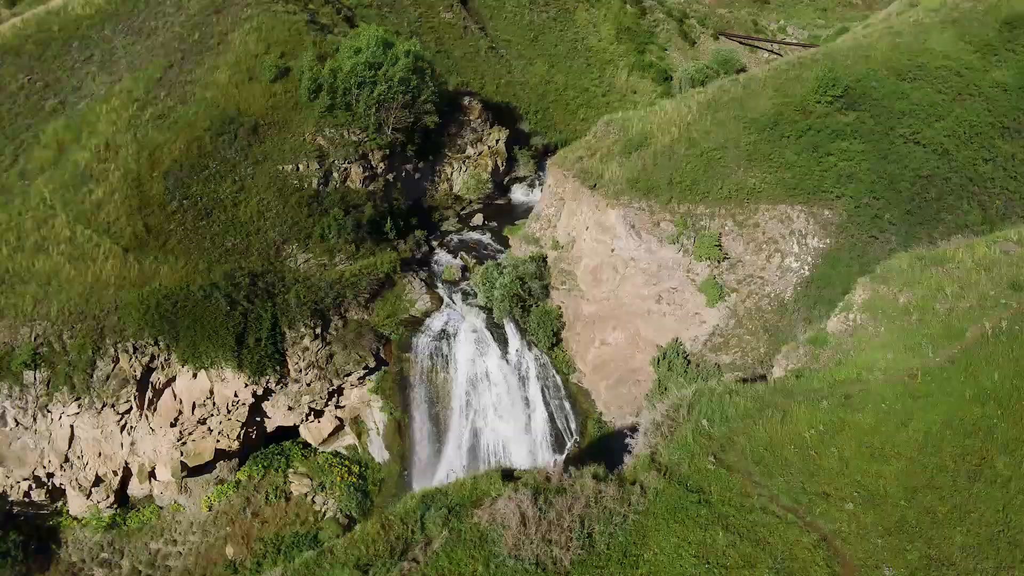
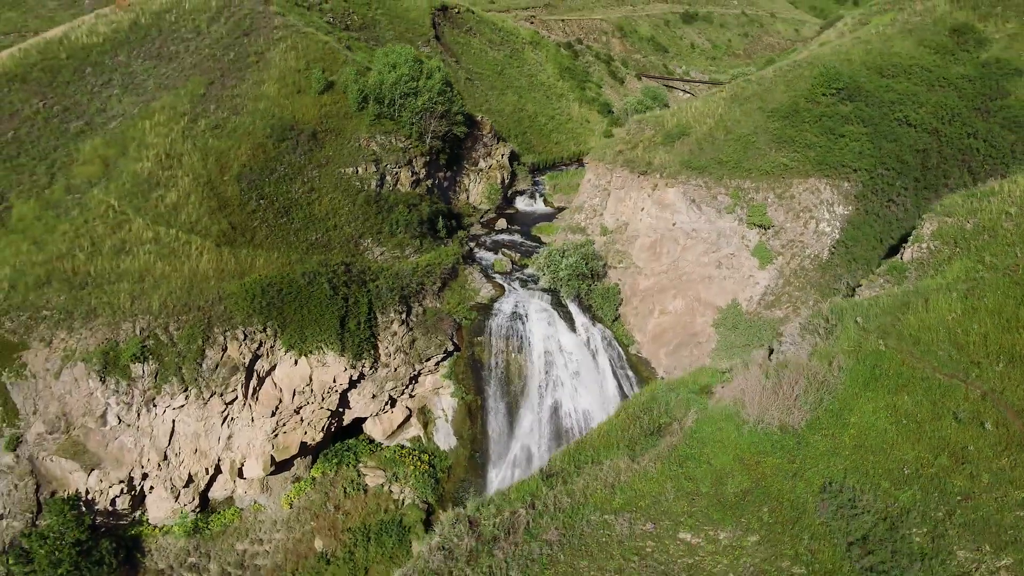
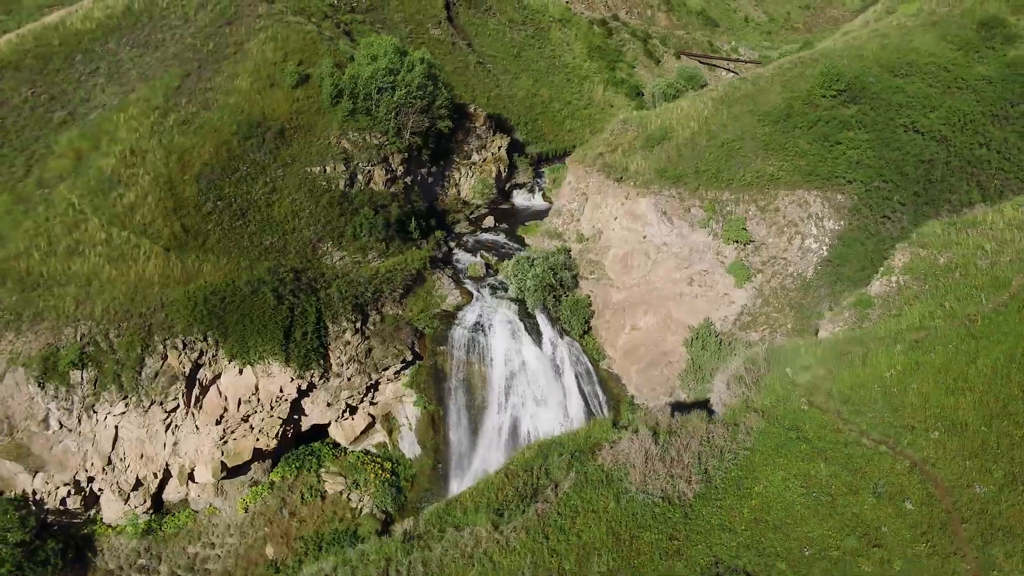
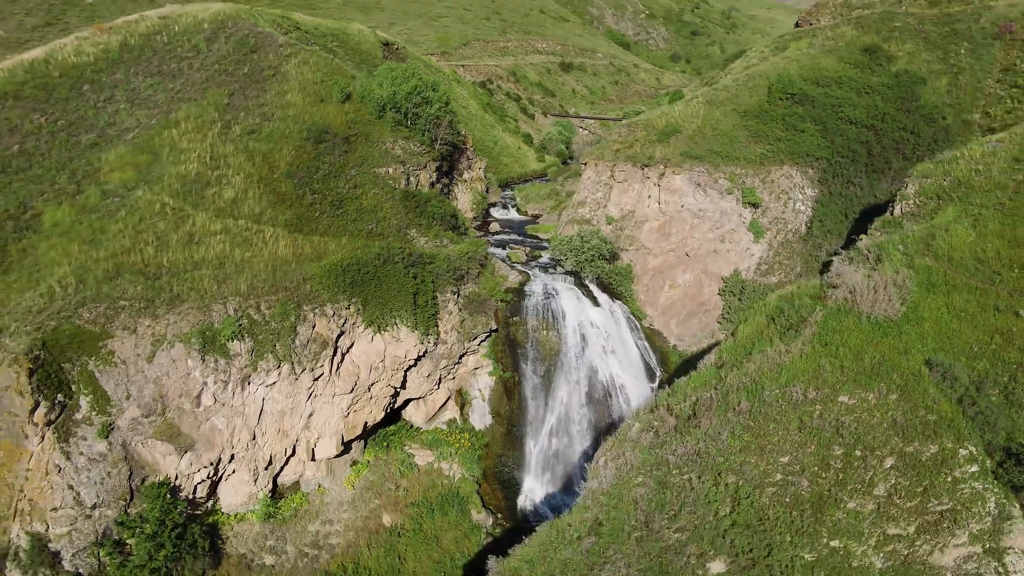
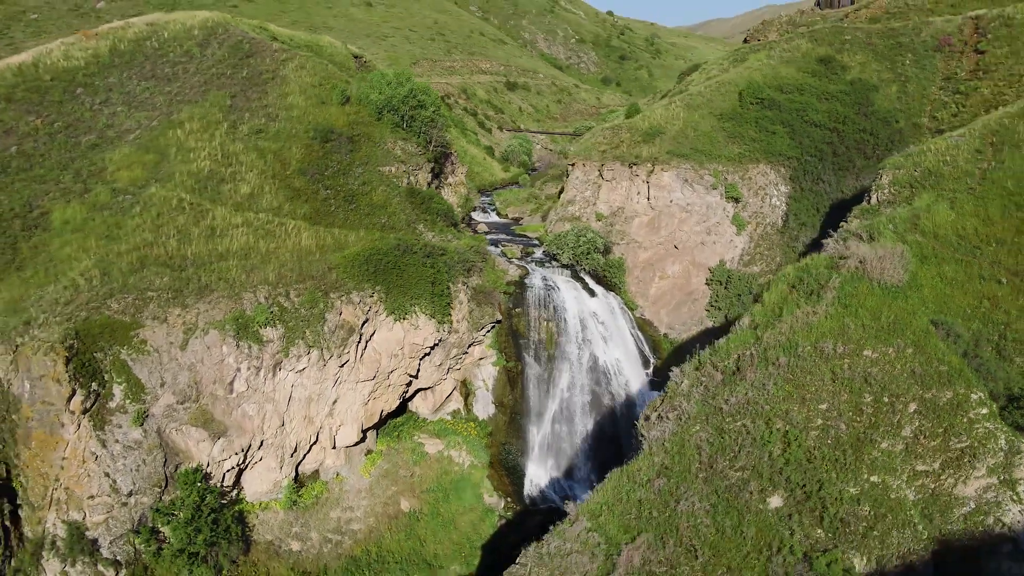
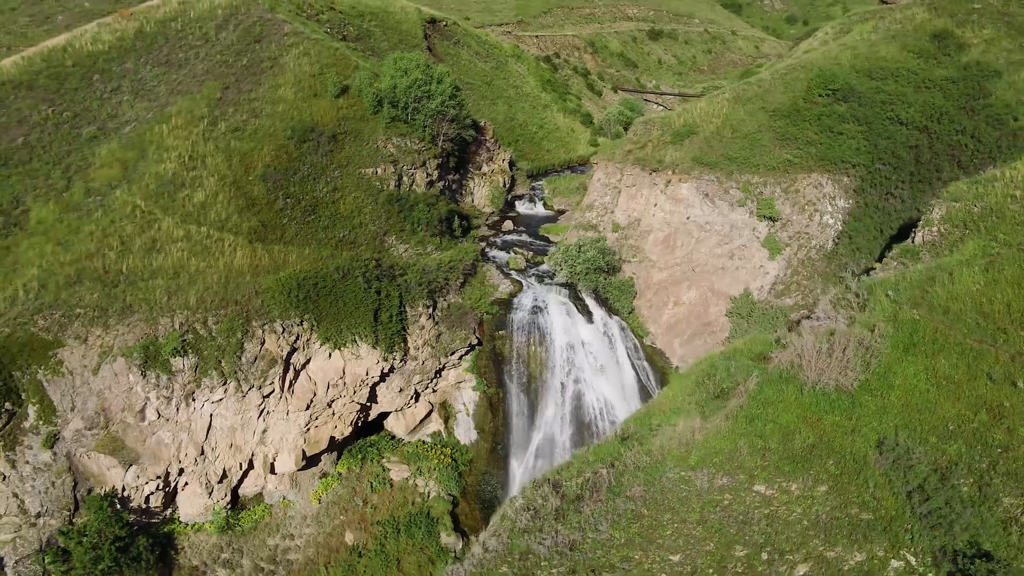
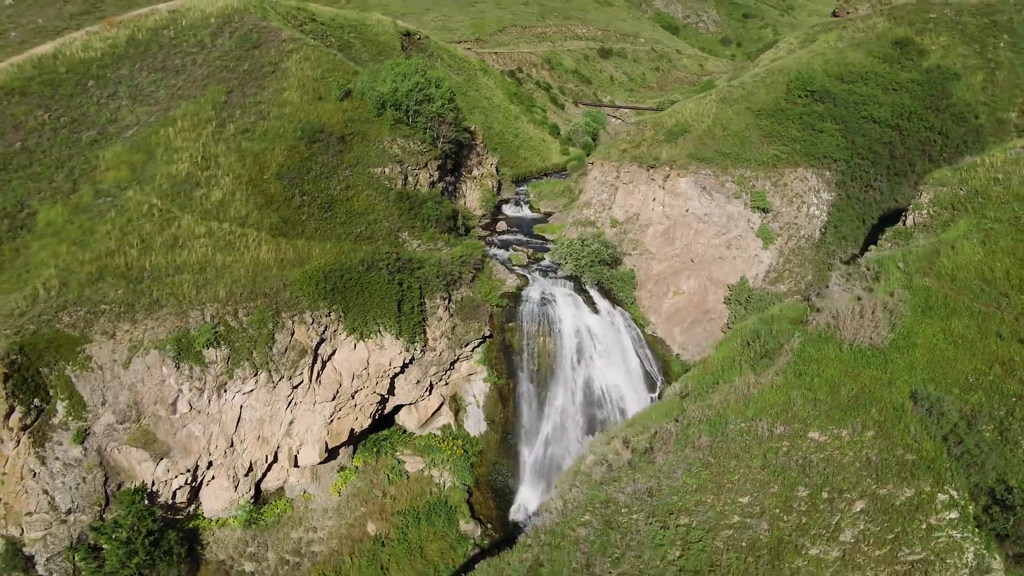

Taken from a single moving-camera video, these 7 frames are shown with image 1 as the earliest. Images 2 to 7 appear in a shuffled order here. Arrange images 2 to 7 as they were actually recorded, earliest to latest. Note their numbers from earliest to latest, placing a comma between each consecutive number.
3, 2, 6, 7, 4, 5
